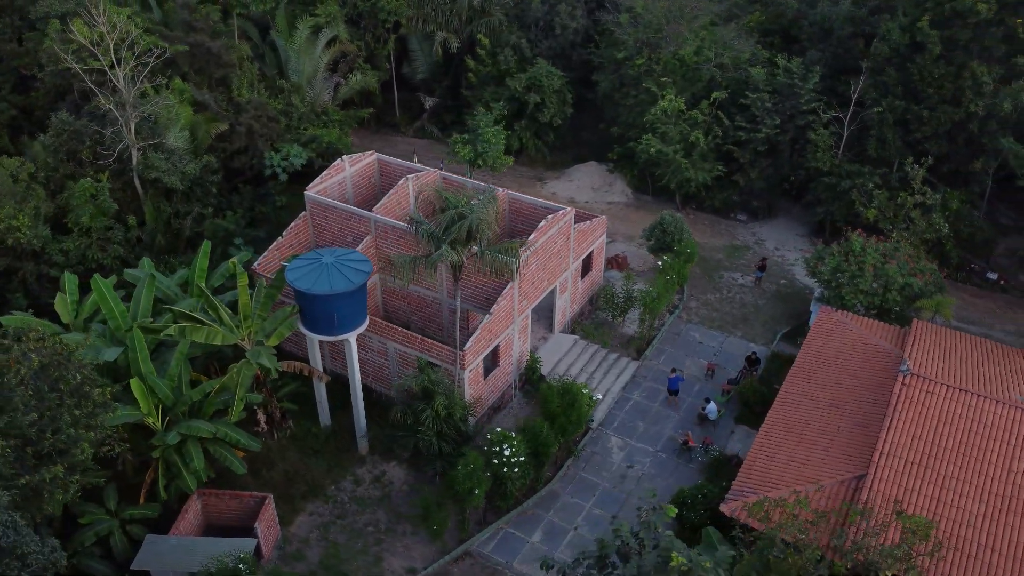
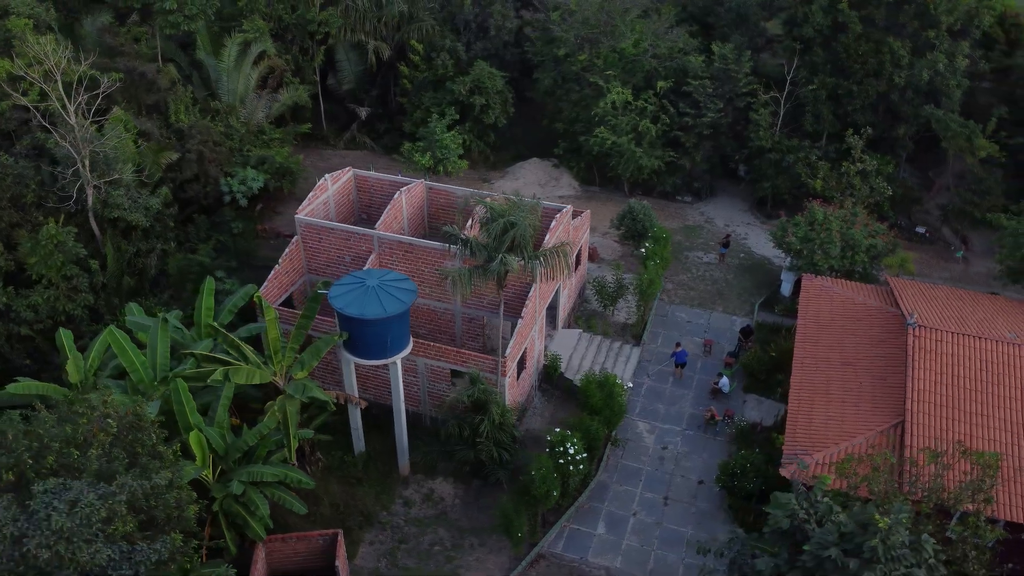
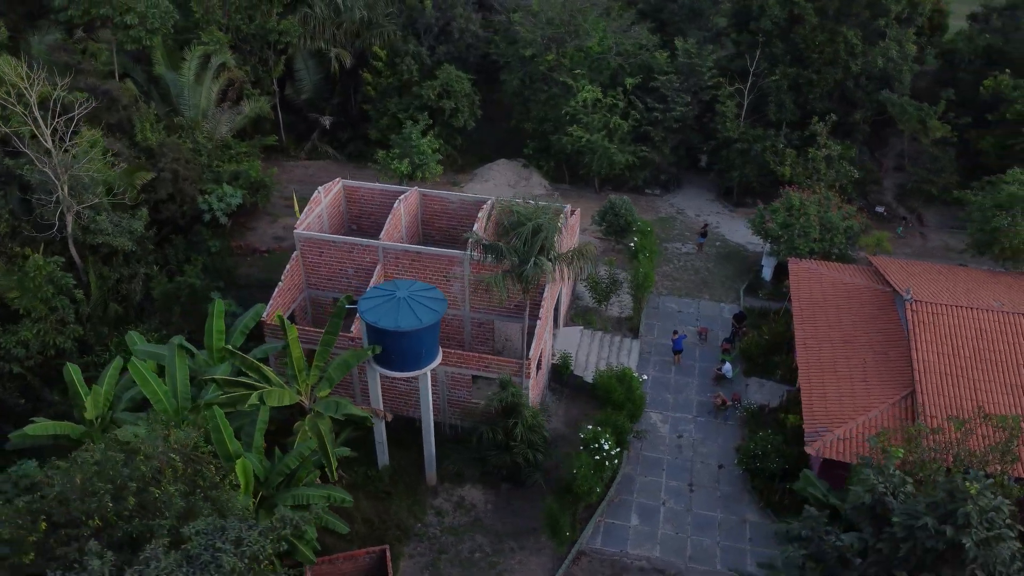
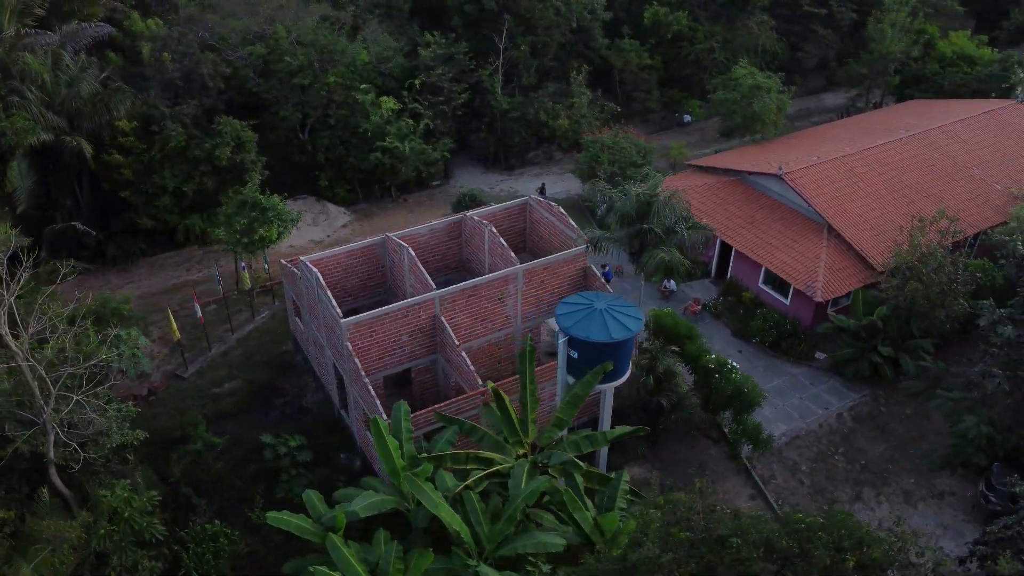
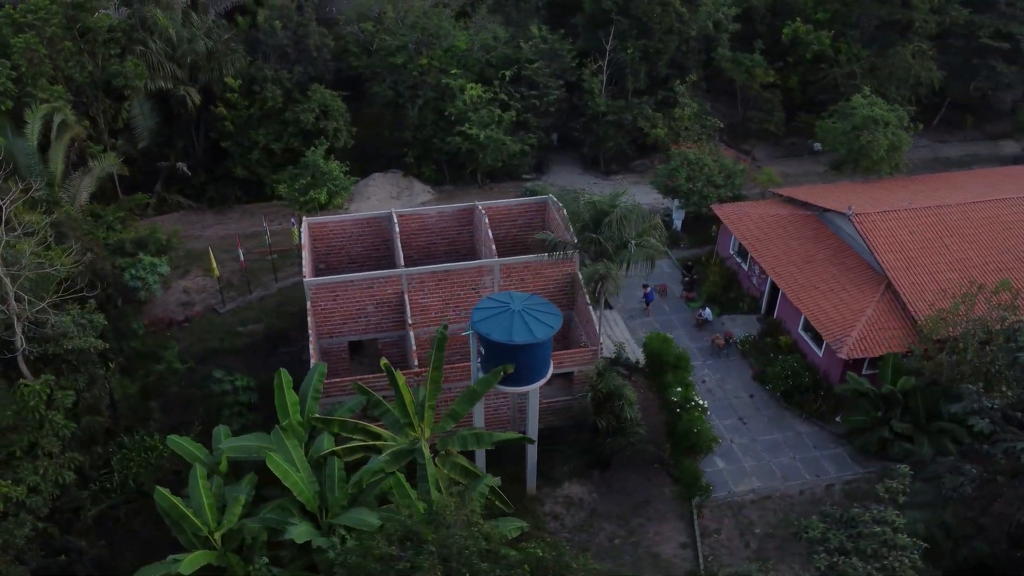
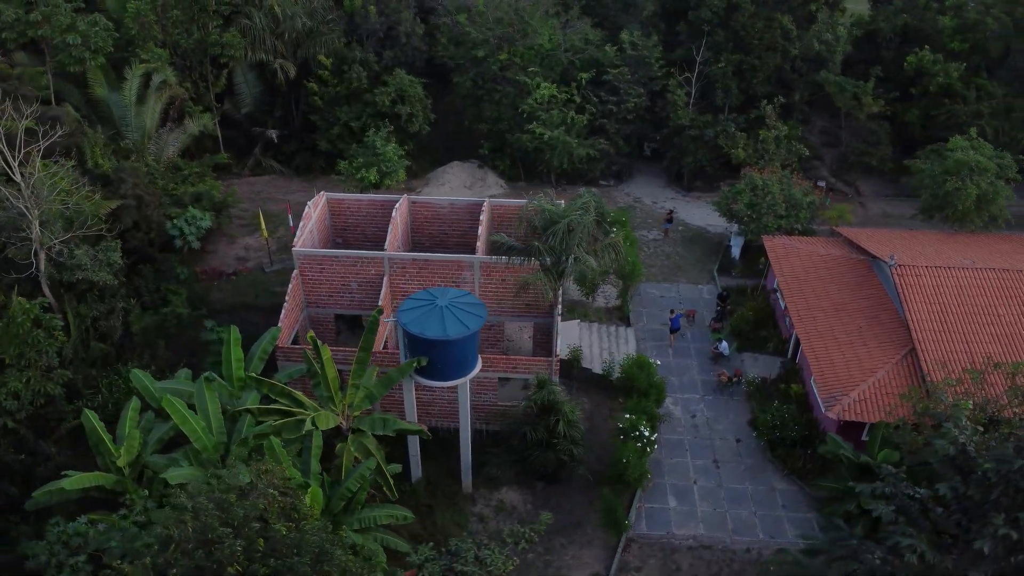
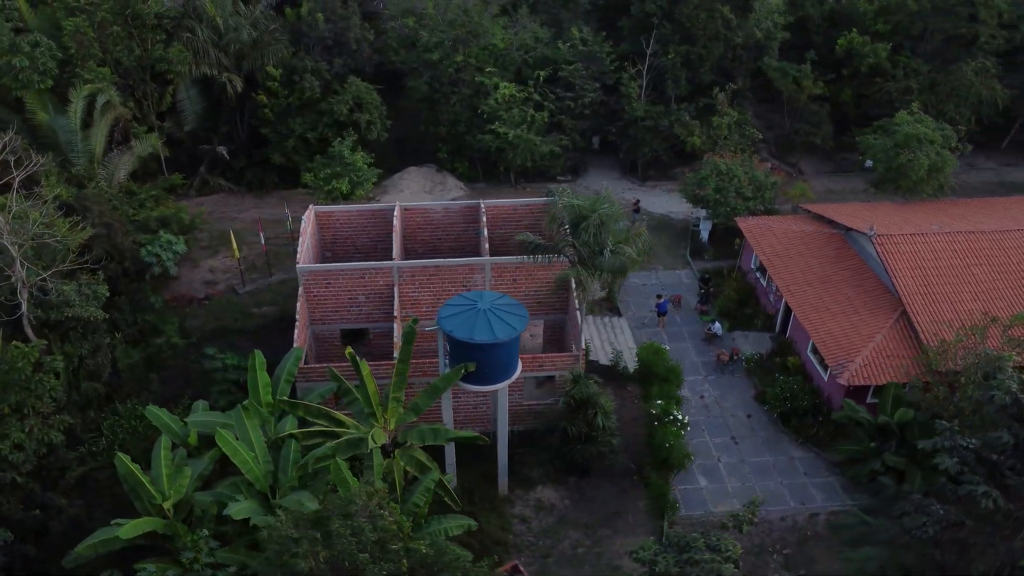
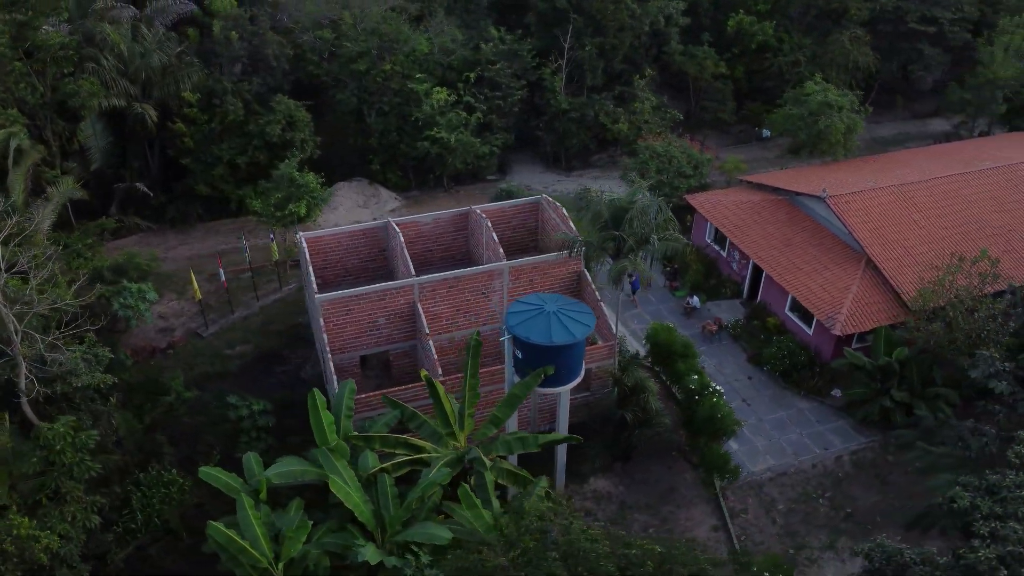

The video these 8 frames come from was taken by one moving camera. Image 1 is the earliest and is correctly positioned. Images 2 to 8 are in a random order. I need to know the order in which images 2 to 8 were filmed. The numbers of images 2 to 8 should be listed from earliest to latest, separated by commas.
2, 3, 6, 7, 5, 8, 4
